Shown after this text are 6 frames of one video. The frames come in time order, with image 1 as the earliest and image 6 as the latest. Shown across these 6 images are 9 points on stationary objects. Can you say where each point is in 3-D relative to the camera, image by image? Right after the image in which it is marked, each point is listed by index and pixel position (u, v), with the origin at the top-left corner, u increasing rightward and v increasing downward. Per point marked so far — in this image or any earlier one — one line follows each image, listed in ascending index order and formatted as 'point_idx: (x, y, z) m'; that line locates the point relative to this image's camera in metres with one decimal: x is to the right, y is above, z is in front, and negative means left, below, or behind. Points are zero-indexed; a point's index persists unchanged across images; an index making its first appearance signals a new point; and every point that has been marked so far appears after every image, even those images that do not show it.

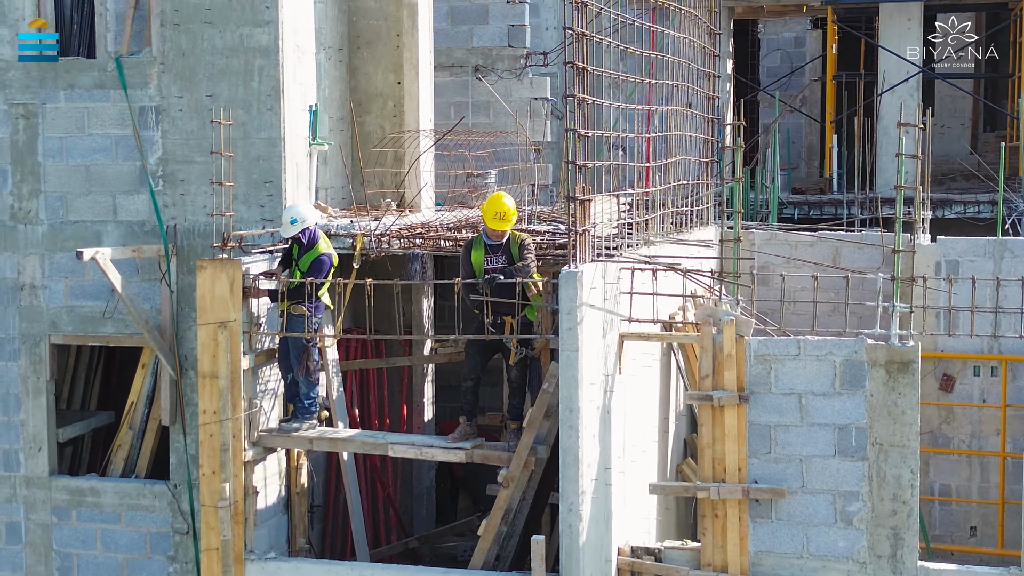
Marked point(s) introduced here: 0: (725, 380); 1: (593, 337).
0: (+1.1, -0.5, +8.1) m
1: (+0.4, -0.2, +7.7) m
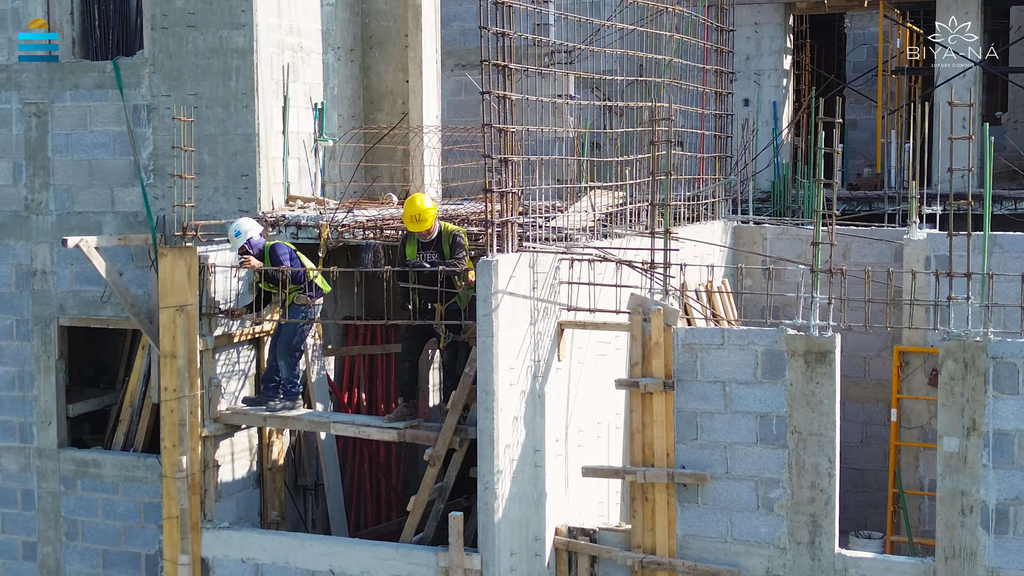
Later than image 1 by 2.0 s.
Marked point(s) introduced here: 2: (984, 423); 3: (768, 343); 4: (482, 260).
0: (+0.7, -0.4, +8.4) m
1: (0.0, -0.2, +8.1) m
2: (+2.3, -0.6, +7.7) m
3: (+1.3, -0.3, +8.2) m
4: (-0.1, +0.1, +7.9) m
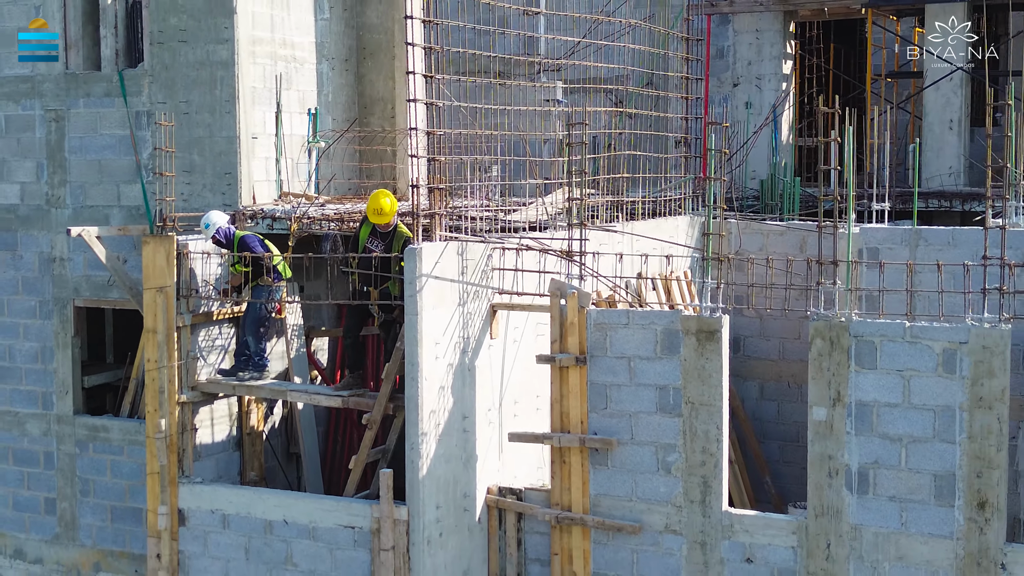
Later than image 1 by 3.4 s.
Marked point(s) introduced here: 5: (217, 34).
0: (+0.3, -0.3, +9.4) m
1: (-0.4, -0.1, +9.2) m
2: (+1.8, -0.6, +8.6) m
3: (+0.9, -0.2, +9.1) m
4: (-0.6, +0.2, +9.0) m
5: (-2.1, +1.8, +11.0) m
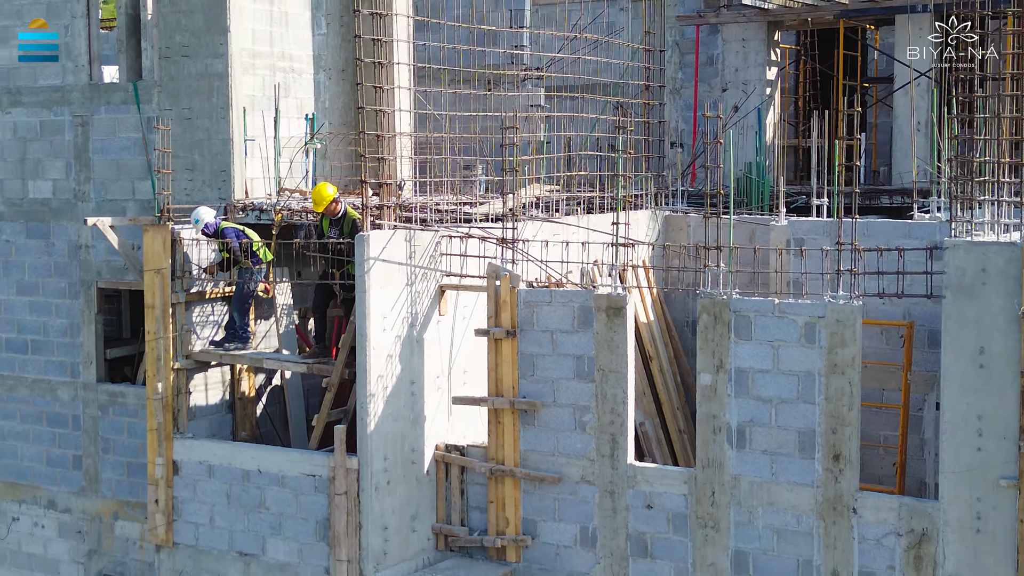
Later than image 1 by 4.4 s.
0: (-0.1, -0.2, +10.8) m
1: (-0.8, 0.0, +10.6) m
2: (+1.4, -0.5, +9.9) m
3: (+0.5, -0.1, +10.5) m
4: (-1.0, +0.4, +10.5) m
5: (-2.4, +1.9, +12.6) m
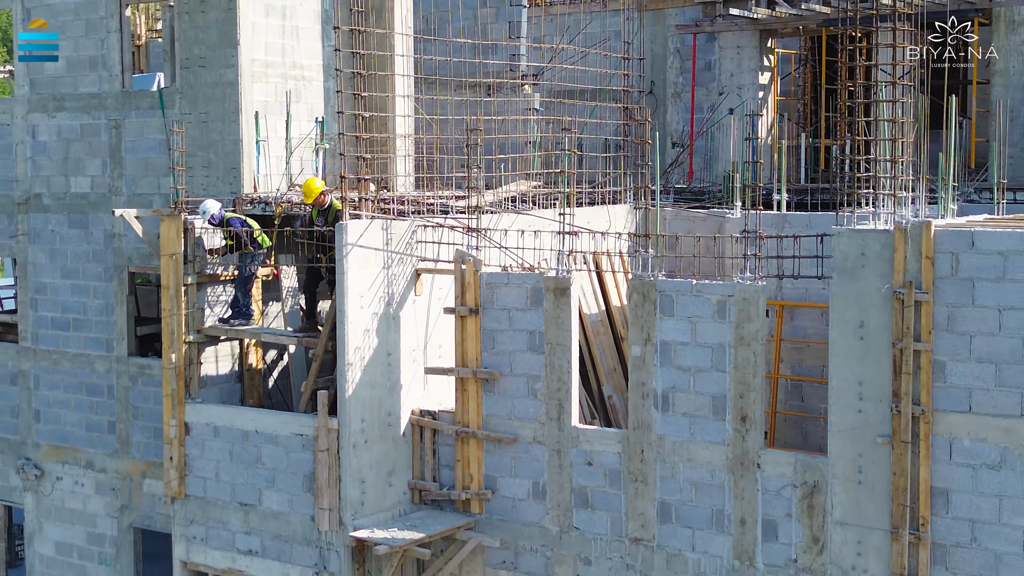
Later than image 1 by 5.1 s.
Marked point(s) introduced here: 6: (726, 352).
0: (-0.4, -0.1, +12.3) m
1: (-1.1, +0.2, +12.1) m
2: (+1.0, -0.3, +11.3) m
3: (+0.2, 0.0, +11.9) m
4: (-1.3, +0.5, +12.0) m
5: (-2.5, +2.0, +14.2) m
6: (+1.5, -0.4, +10.9) m
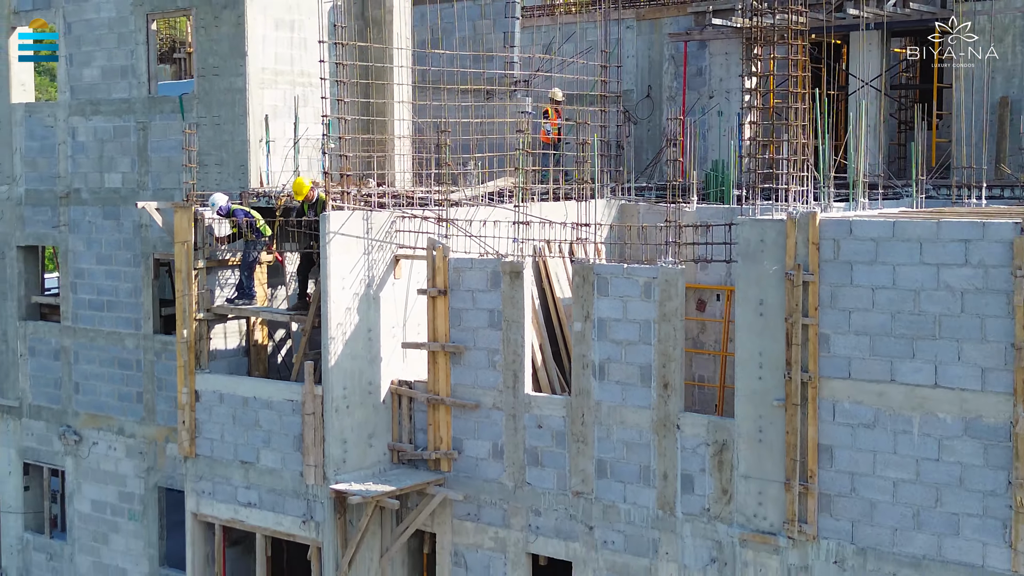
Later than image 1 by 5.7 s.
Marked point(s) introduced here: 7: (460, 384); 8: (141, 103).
0: (-0.7, +0.1, +13.9) m
1: (-1.4, +0.3, +13.8) m
2: (+0.7, -0.2, +12.8) m
3: (-0.2, +0.2, +13.5) m
4: (-1.6, +0.6, +13.6) m
5: (-2.7, +2.2, +15.9) m
6: (+1.1, -0.3, +12.4) m
7: (-0.5, -0.8, +13.8) m
8: (-3.8, +1.9, +16.4) m
